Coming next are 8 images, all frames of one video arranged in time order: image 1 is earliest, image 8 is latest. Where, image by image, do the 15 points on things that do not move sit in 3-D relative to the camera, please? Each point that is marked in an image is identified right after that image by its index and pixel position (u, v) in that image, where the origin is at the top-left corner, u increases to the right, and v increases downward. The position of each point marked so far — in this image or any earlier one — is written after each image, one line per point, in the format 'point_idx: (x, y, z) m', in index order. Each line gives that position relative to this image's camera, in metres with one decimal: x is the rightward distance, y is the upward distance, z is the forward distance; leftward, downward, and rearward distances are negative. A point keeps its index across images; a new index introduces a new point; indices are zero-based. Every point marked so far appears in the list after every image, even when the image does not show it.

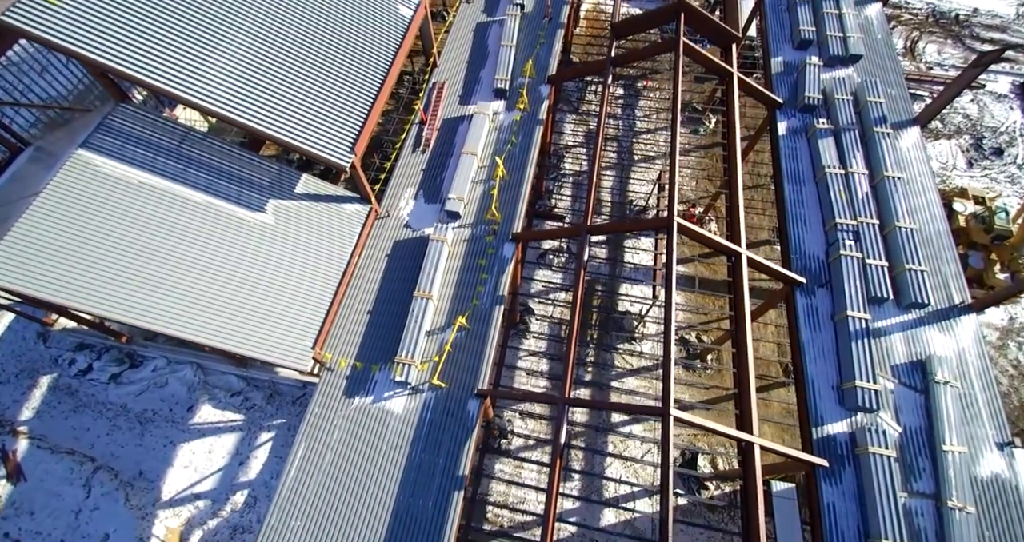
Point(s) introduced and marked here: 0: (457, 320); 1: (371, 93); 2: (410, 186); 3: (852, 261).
0: (-1.7, -1.6, +16.1) m
1: (-4.8, +5.9, +17.1) m
2: (-3.8, +3.3, +19.0) m
3: (+11.0, +0.3, +16.5) m
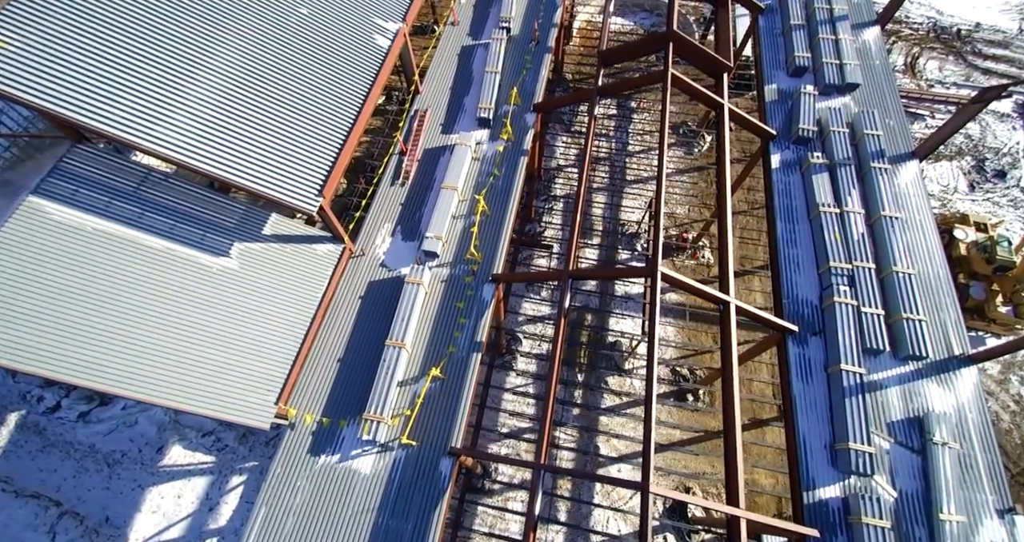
0: (-2.4, -3.0, +15.3) m
1: (-5.5, +4.4, +16.4) m
2: (-4.5, +1.8, +18.3) m
3: (+10.3, -1.2, +15.7) m
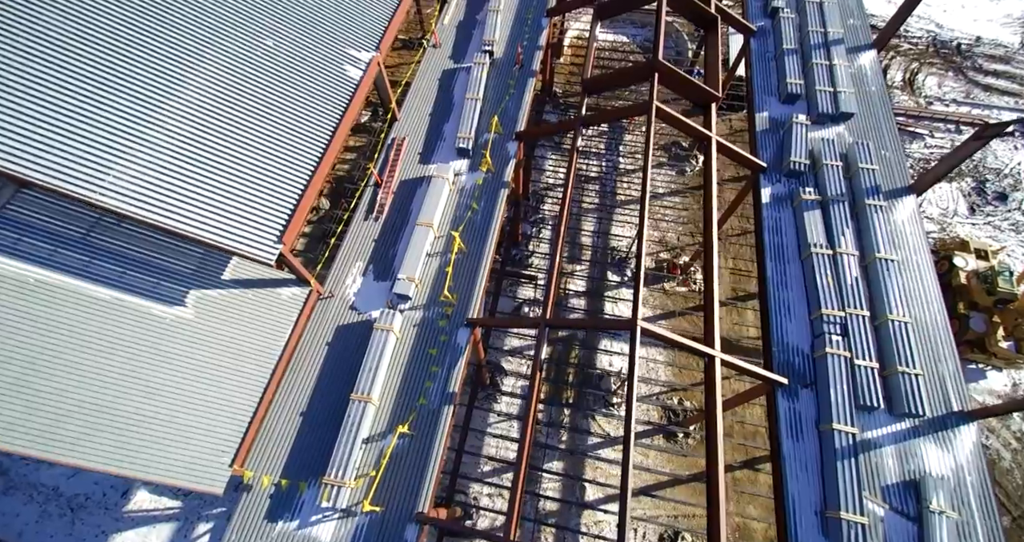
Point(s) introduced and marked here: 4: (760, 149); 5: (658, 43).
0: (-3.2, -4.4, +14.5) m
1: (-6.2, +3.0, +15.6) m
2: (-5.3, +0.4, +17.5) m
3: (+9.5, -2.6, +14.8) m
4: (+9.7, +4.8, +19.9) m
5: (+5.6, +8.8, +19.7) m
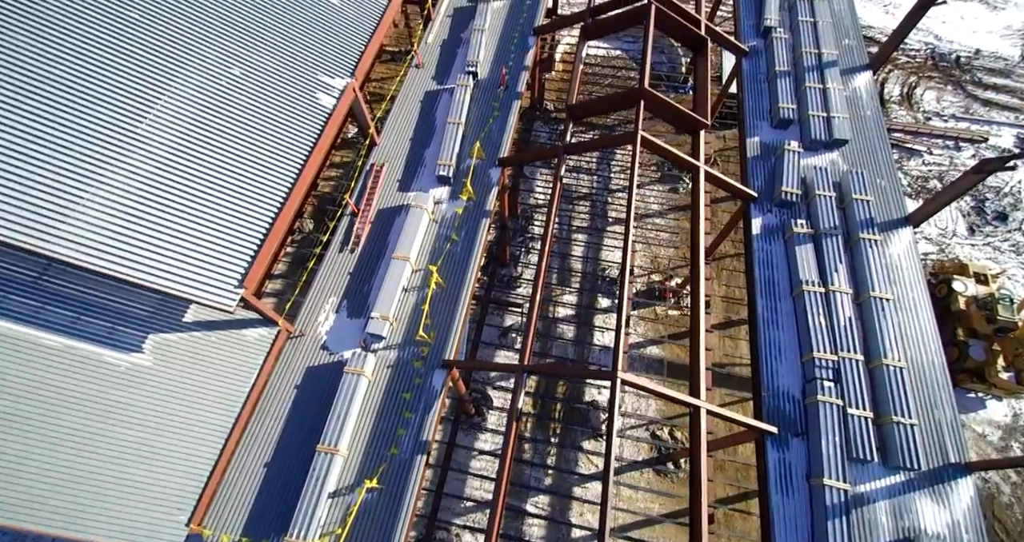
0: (-3.9, -5.6, +13.8) m
1: (-6.9, +1.8, +14.9) m
2: (-6.0, -0.8, +16.8) m
3: (+8.9, -3.8, +14.1) m
4: (+9.0, +3.6, +19.2) m
5: (+4.9, +7.5, +19.0) m
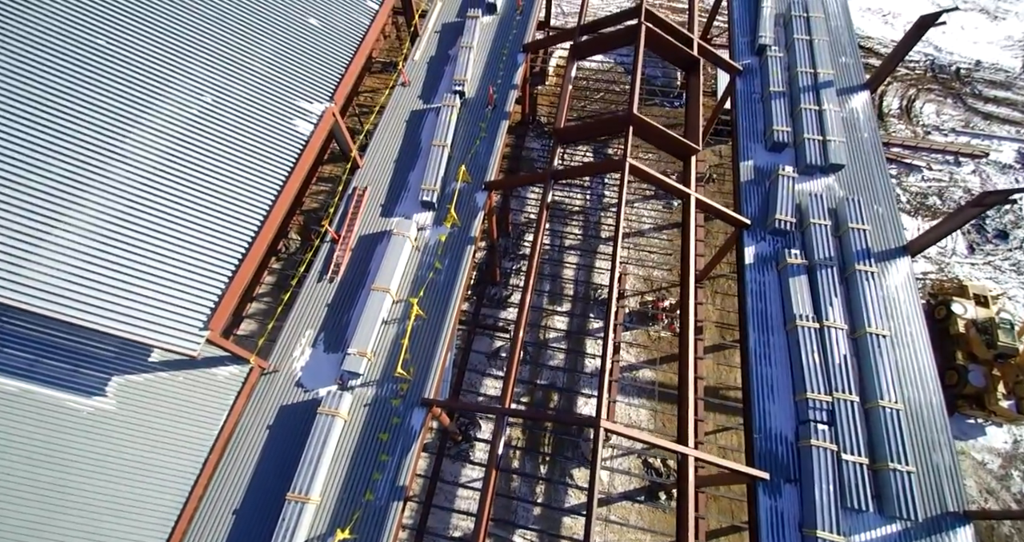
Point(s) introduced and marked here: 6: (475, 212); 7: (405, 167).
0: (-4.4, -6.6, +13.2) m
1: (-7.4, +0.8, +14.3) m
2: (-6.5, -1.8, +16.2) m
3: (+8.3, -4.9, +13.6) m
4: (+8.5, +2.5, +18.7) m
5: (+4.4, +6.5, +18.5) m
6: (-1.4, +2.2, +18.7) m
7: (-4.2, +4.1, +19.9) m
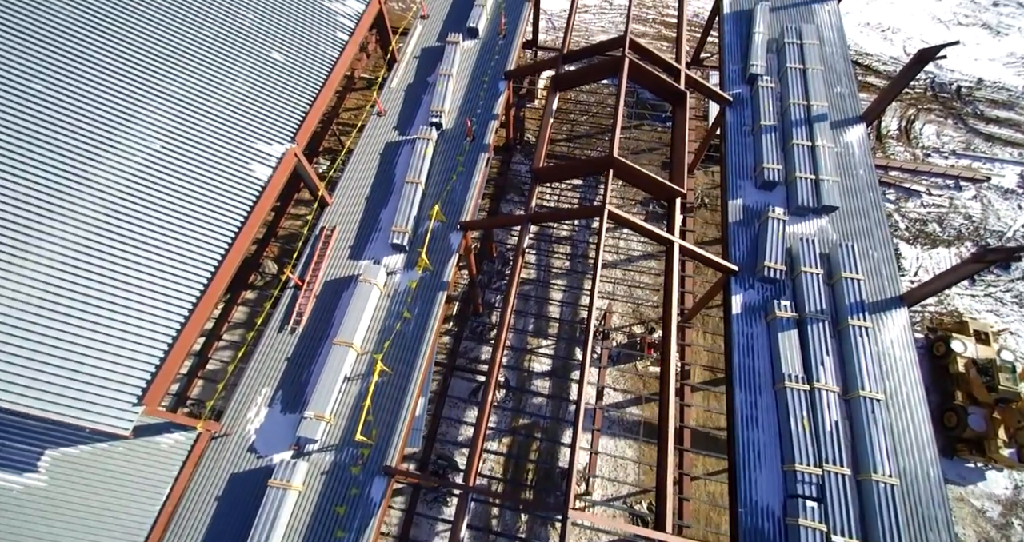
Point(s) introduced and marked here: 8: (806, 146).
0: (-5.3, -8.2, +12.2) m
1: (-8.3, -0.8, +13.3) m
2: (-7.4, -3.4, +15.2) m
3: (+7.4, -6.5, +12.6) m
4: (+7.7, +0.9, +17.7) m
5: (+3.6, +4.9, +17.5) m
6: (-2.2, +0.5, +17.8) m
7: (-5.1, +2.5, +18.9) m
8: (+11.0, +4.7, +19.0) m
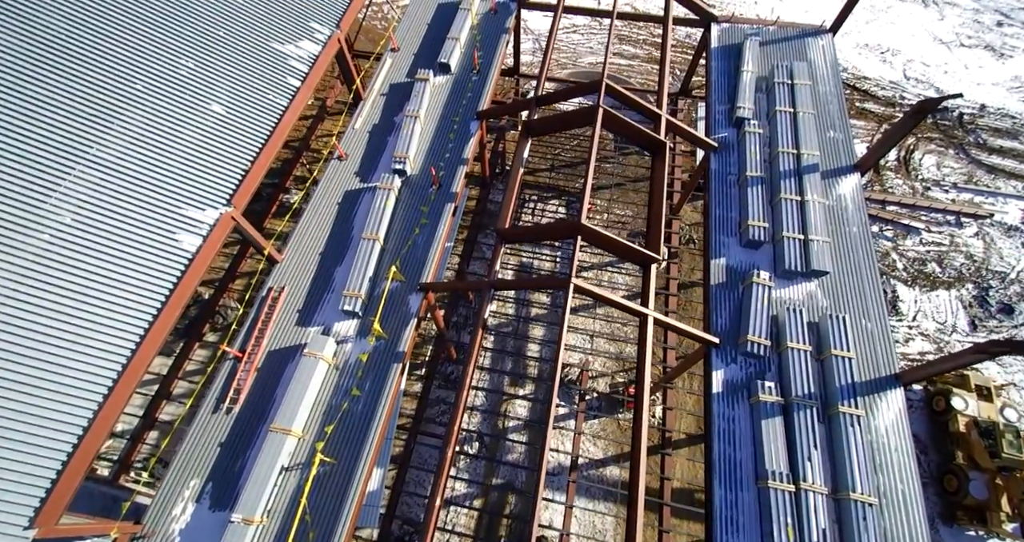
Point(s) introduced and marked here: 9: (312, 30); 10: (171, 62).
0: (-6.6, -10.4, +10.8) m
1: (-9.5, -2.9, +11.9) m
2: (-8.6, -5.5, +13.8) m
3: (+6.2, -8.7, +11.1) m
4: (+6.4, -1.3, +16.3) m
5: (+2.4, +2.7, +16.1) m
6: (-3.5, -1.6, +16.4) m
7: (-6.3, +0.3, +17.6) m
8: (+9.8, +2.4, +17.6) m
9: (-7.1, +8.6, +18.1) m
10: (-10.4, +6.4, +15.5) m
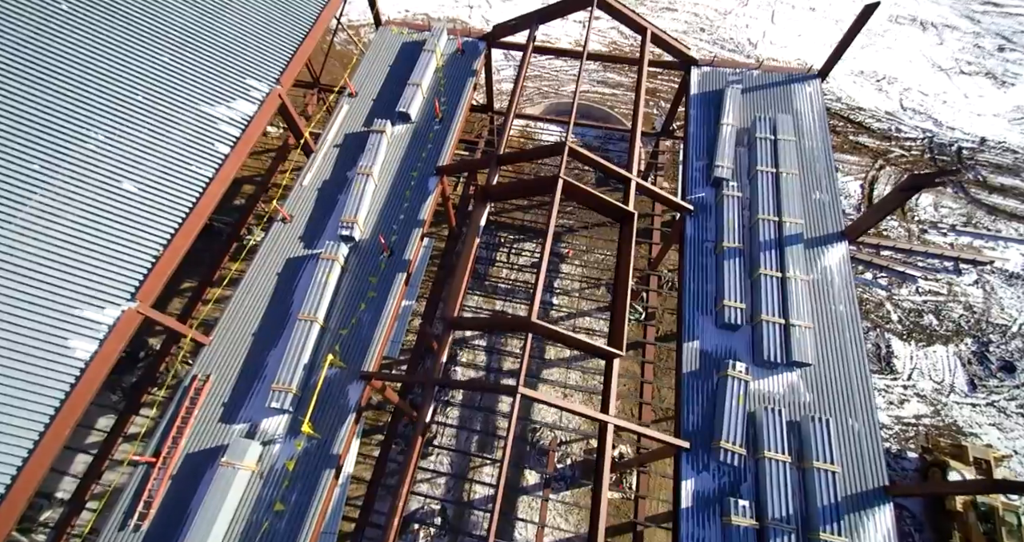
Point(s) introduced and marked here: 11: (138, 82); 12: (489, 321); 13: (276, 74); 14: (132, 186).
0: (-8.1, -13.0, +9.2) m
1: (-11.0, -5.5, +10.3) m
2: (-10.1, -8.1, +12.2) m
3: (+4.7, -11.3, +9.5) m
4: (+5.0, -4.0, +14.7) m
5: (+0.9, +0.1, +14.5) m
6: (-4.9, -4.2, +14.8) m
7: (-7.7, -2.3, +16.0) m
8: (+8.3, -0.2, +16.0) m
9: (-8.6, +6.0, +16.6) m
10: (-11.9, +3.8, +13.9) m
11: (-11.2, +5.7, +15.2) m
12: (-0.6, -1.3, +13.5) m
13: (-8.0, +6.7, +17.2) m
14: (-10.4, +2.4, +14.0) m
